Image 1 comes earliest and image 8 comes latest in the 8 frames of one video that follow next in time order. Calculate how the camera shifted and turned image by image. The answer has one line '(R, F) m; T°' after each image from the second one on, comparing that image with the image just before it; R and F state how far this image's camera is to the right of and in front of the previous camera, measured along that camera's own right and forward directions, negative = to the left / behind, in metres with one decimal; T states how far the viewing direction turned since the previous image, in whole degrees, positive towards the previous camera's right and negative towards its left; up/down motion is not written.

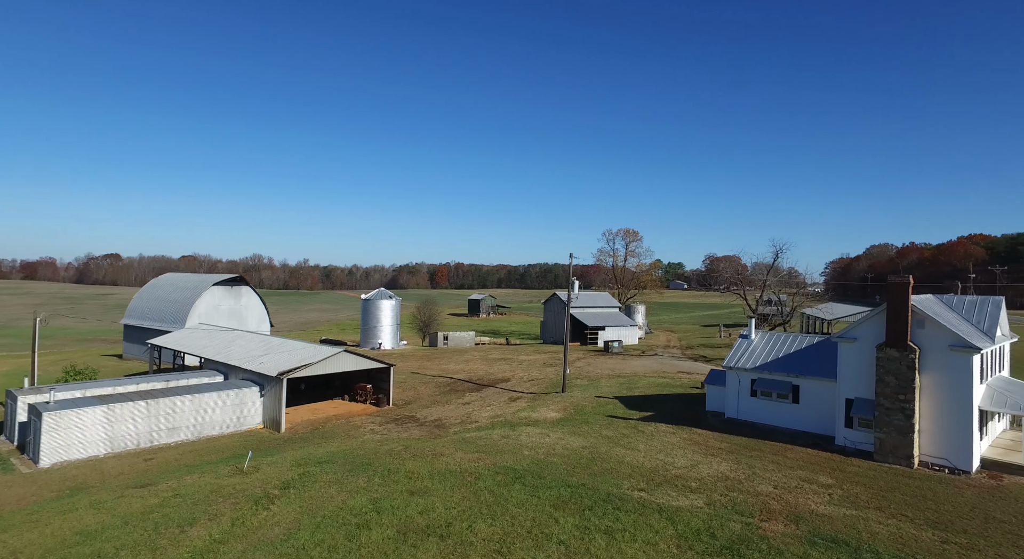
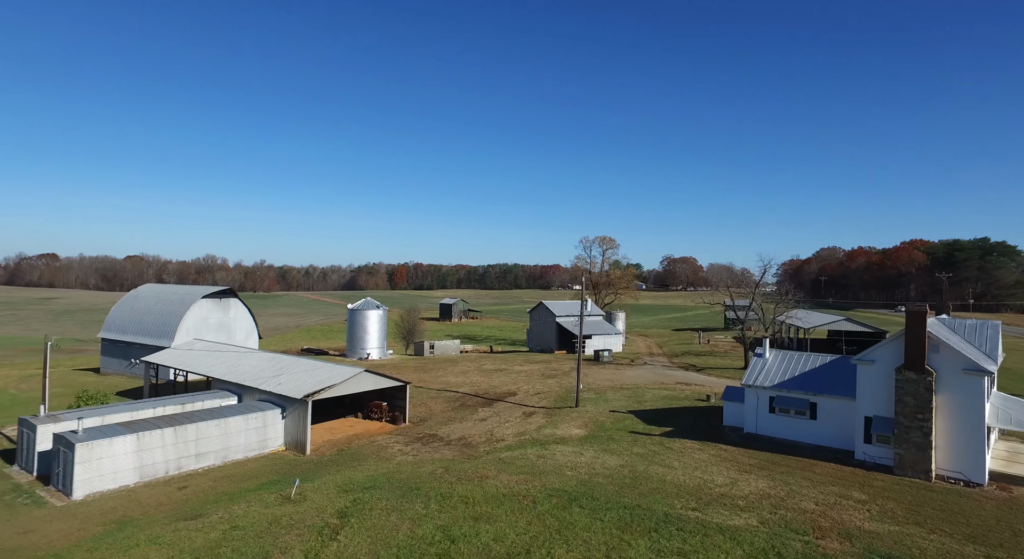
(-2.9, -0.6) m; +4°
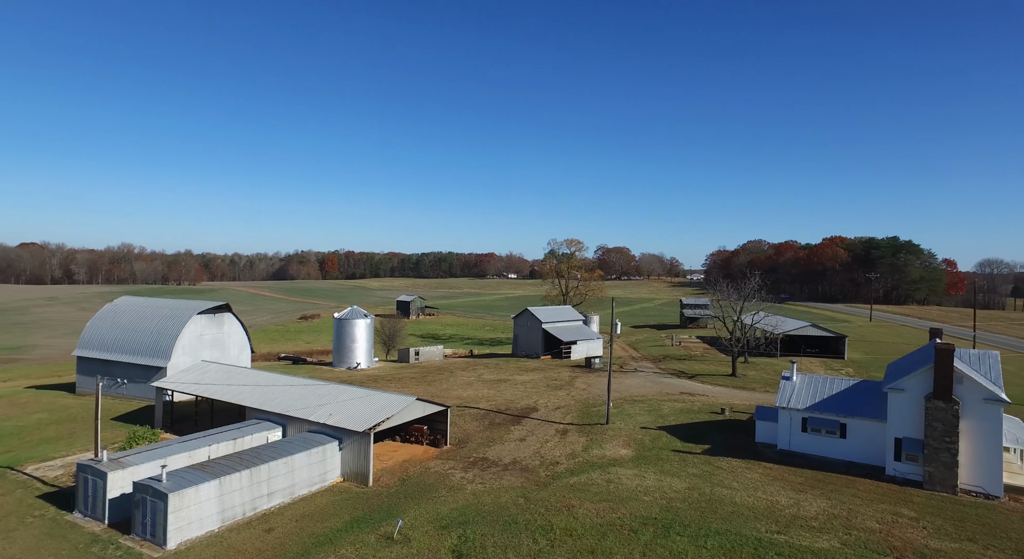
(-5.5, -0.8) m; +7°
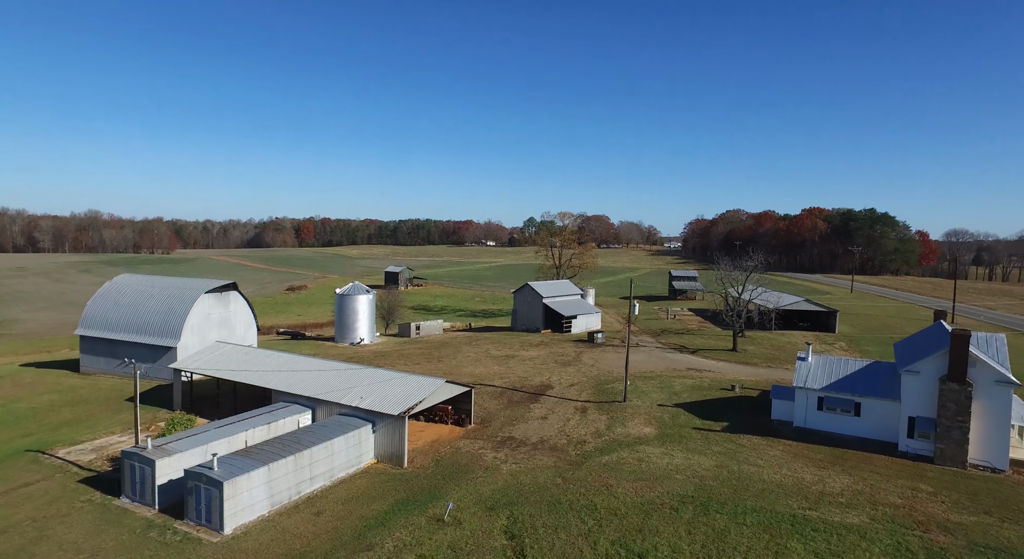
(-2.4, -0.3) m; +3°
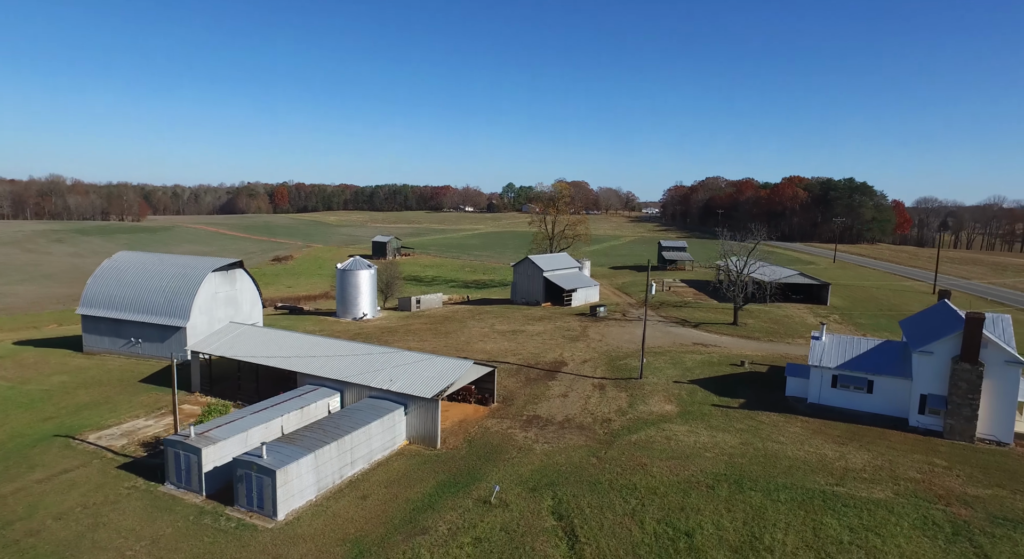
(-2.4, -0.2) m; +3°
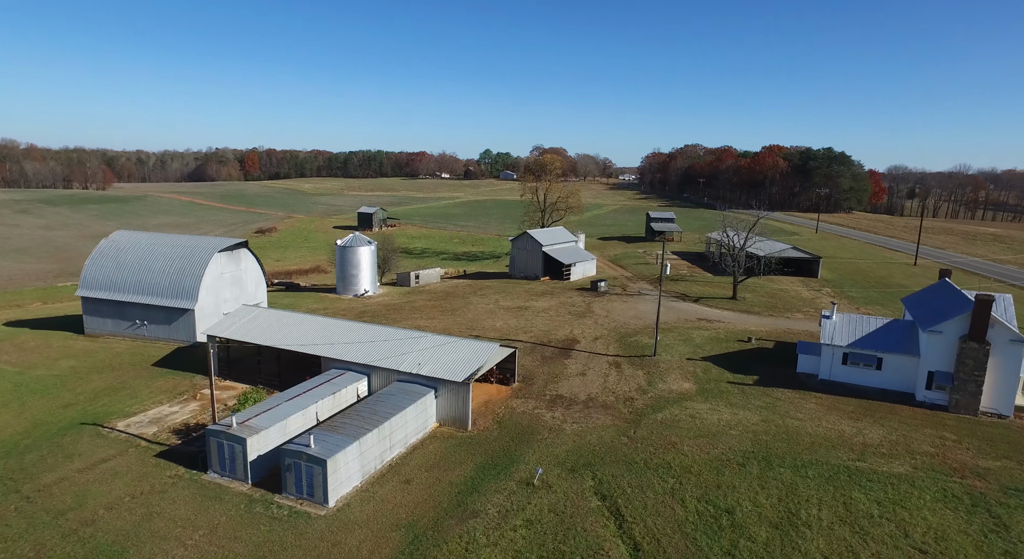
(-2.4, -0.2) m; +3°
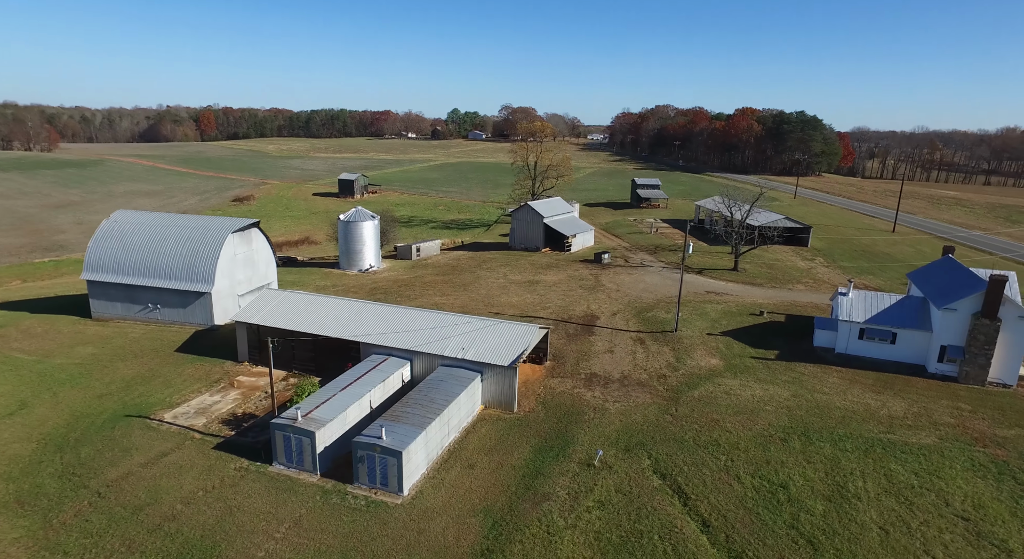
(-3.6, -0.3) m; +4°
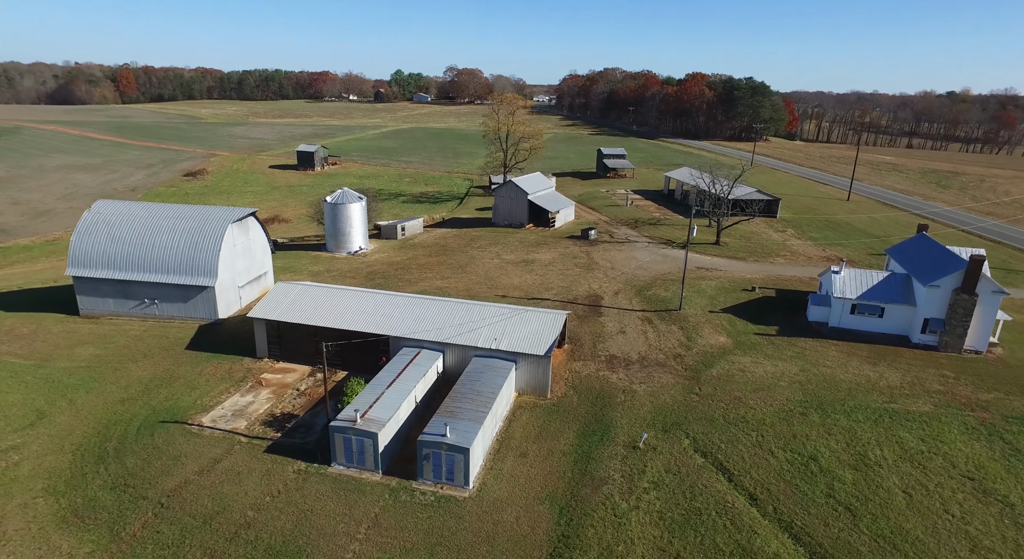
(-4.2, -0.5) m; +6°
